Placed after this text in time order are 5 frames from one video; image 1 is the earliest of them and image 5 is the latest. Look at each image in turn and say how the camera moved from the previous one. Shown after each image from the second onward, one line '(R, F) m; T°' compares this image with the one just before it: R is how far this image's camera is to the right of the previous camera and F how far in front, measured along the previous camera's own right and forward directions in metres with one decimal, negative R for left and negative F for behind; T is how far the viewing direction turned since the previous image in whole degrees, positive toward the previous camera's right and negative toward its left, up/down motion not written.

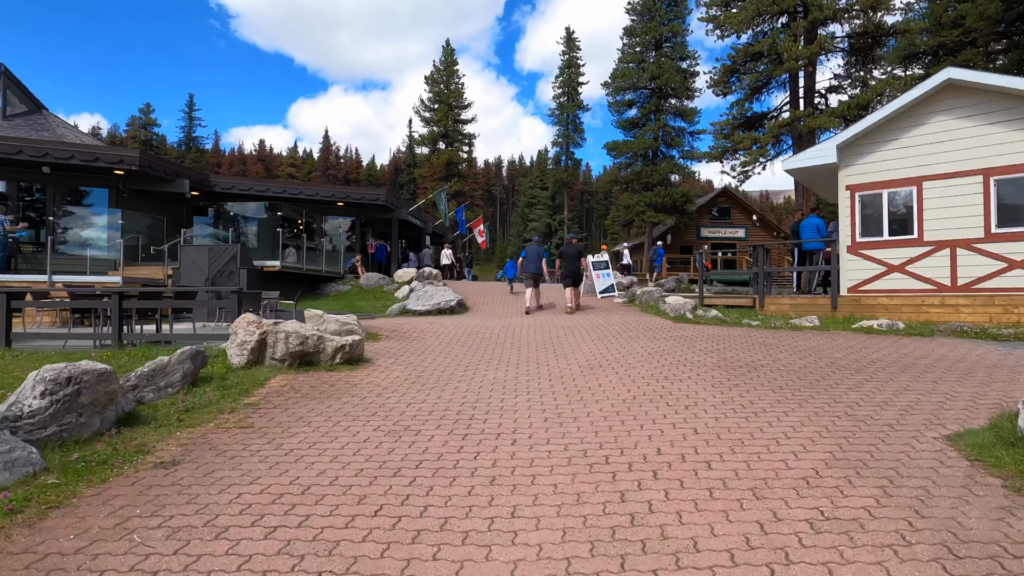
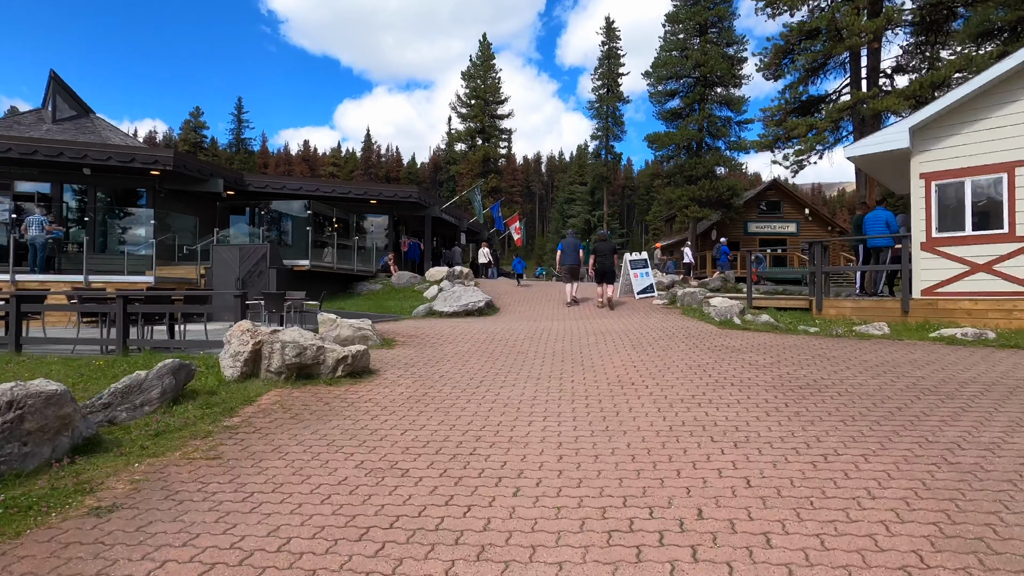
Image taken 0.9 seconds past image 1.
(+0.3, +0.9) m; -4°
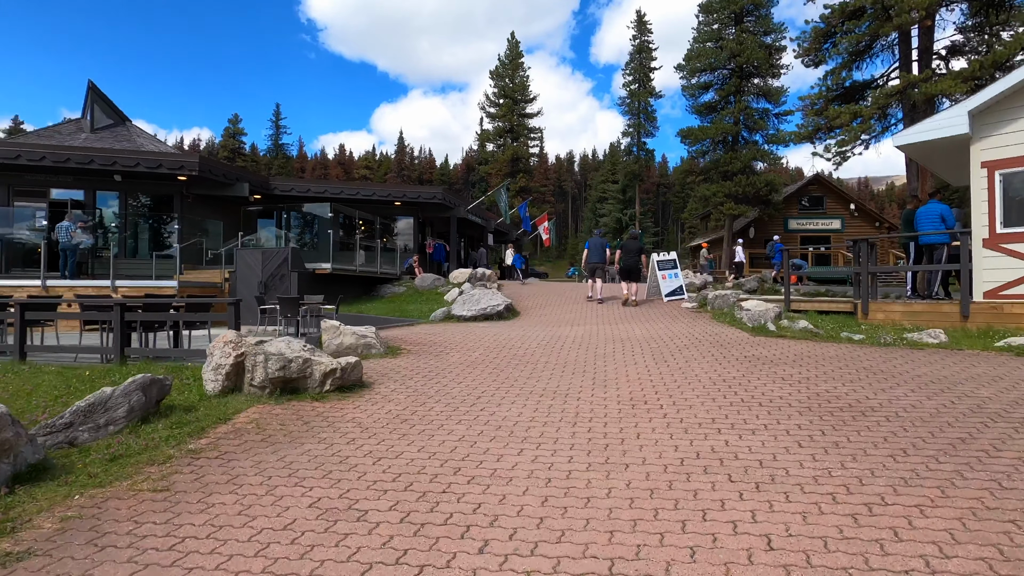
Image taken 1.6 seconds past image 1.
(+0.4, +0.7) m; -4°
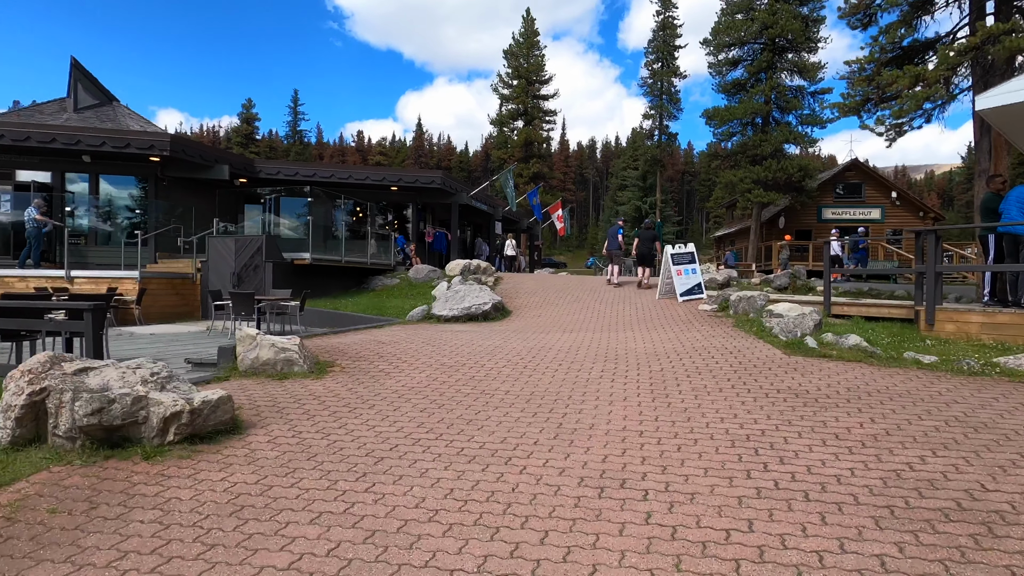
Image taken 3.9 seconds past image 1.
(+0.8, +2.2) m; -2°
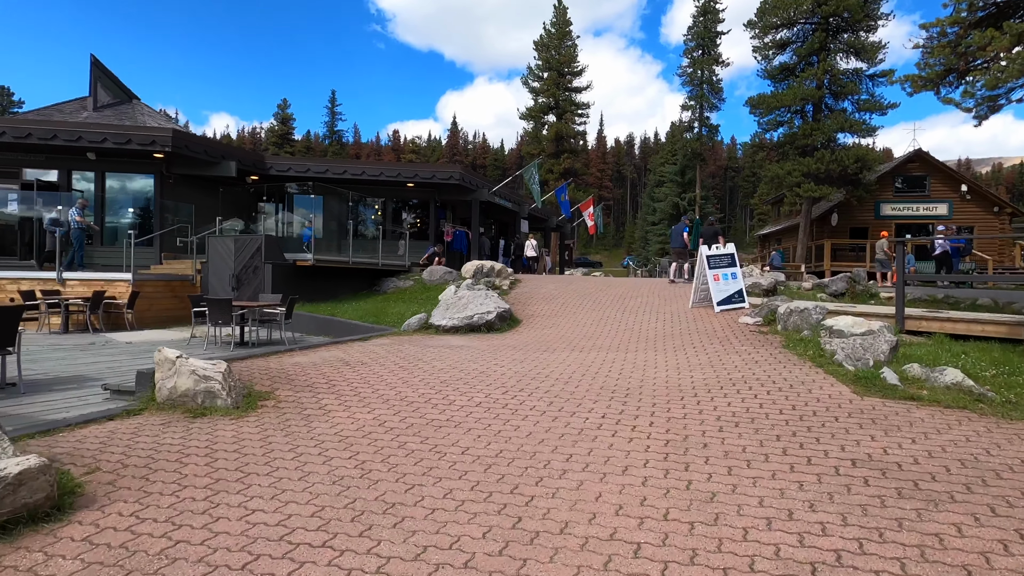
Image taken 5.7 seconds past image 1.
(+0.7, +1.7) m; -4°
